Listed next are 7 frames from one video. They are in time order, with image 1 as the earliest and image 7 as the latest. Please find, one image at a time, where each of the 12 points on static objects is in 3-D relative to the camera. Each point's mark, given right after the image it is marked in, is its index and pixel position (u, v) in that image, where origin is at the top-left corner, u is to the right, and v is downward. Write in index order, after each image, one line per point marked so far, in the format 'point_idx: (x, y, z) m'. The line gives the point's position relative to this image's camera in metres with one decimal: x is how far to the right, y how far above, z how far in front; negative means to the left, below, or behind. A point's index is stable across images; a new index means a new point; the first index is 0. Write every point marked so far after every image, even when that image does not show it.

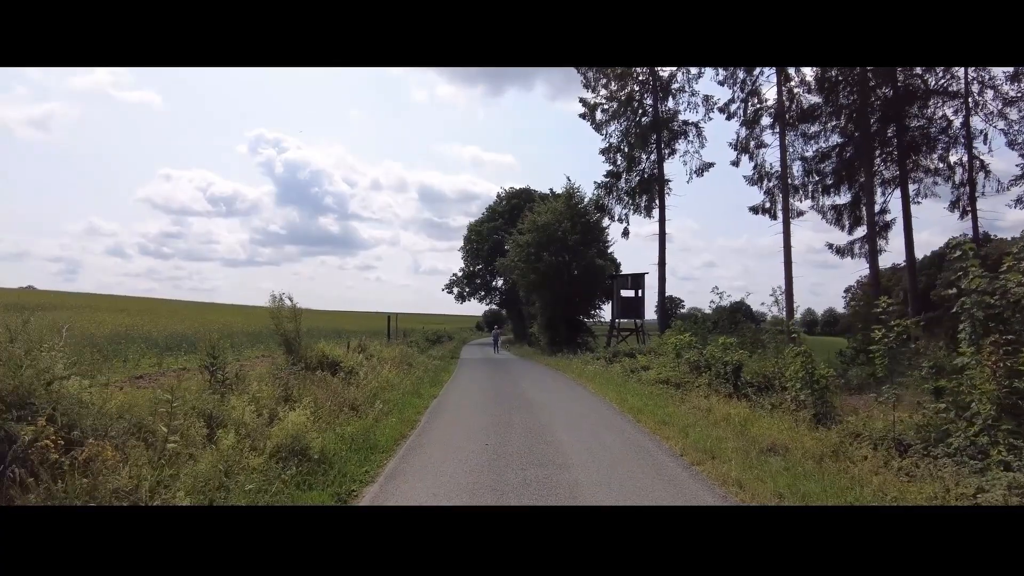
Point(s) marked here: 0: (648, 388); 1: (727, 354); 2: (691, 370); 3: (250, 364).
0: (+3.5, -2.6, +17.6) m
1: (+5.9, -1.9, +18.9) m
2: (+4.9, -2.3, +18.8) m
3: (-5.7, -1.7, +14.7) m
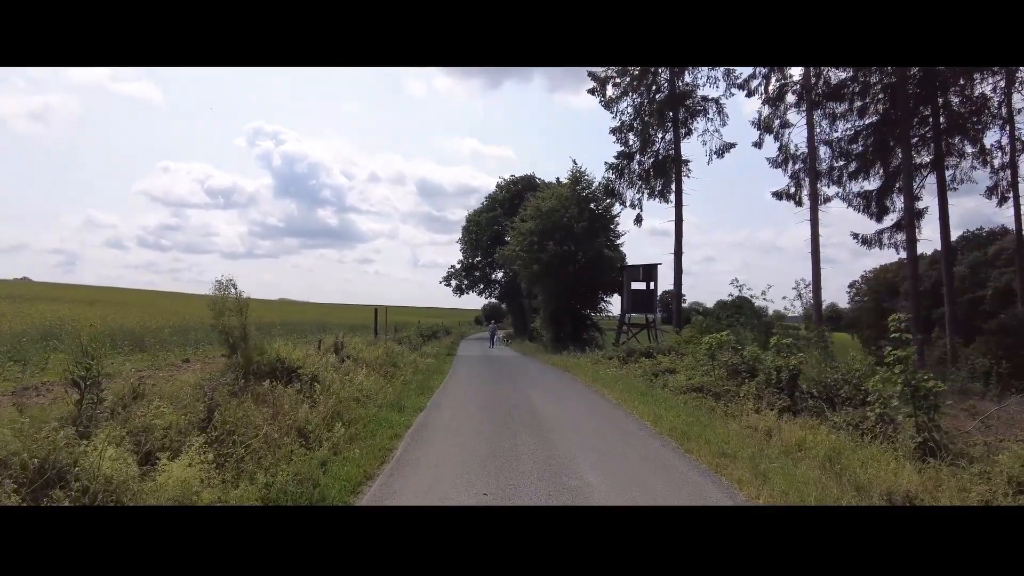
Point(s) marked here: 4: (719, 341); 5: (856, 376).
0: (+3.5, -2.4, +14.5) m
1: (+6.0, -1.7, +15.9) m
2: (+5.0, -2.1, +15.8) m
3: (-5.6, -1.4, +11.6) m
4: (+5.4, -1.3, +17.5) m
5: (+6.7, -1.8, +13.4) m
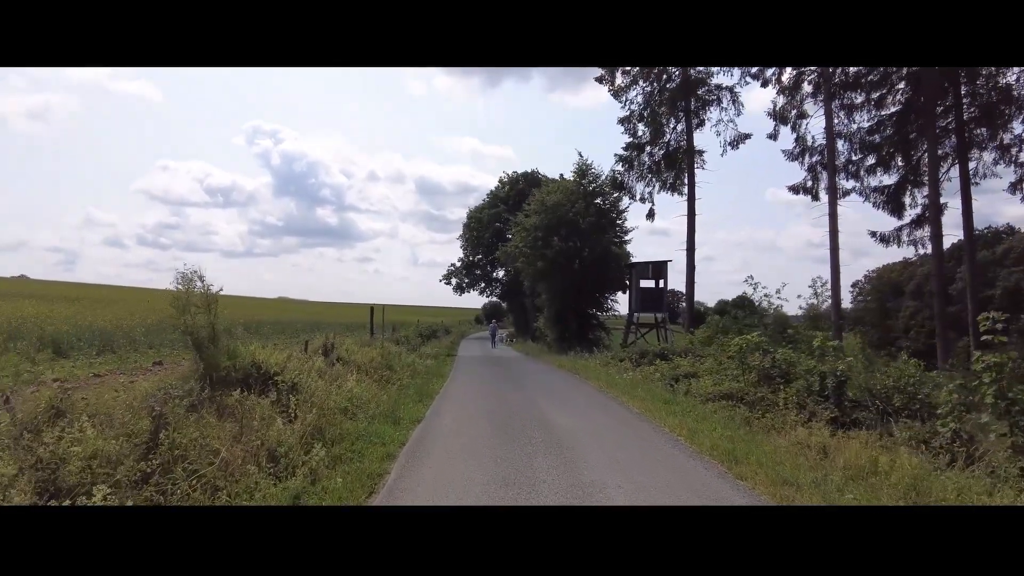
0: (+3.7, -2.3, +13.0) m
1: (+6.2, -1.6, +14.3) m
2: (+5.2, -2.0, +14.2) m
3: (-5.4, -1.3, +10.0) m
4: (+5.6, -1.2, +15.9) m
5: (+6.8, -1.7, +11.9) m
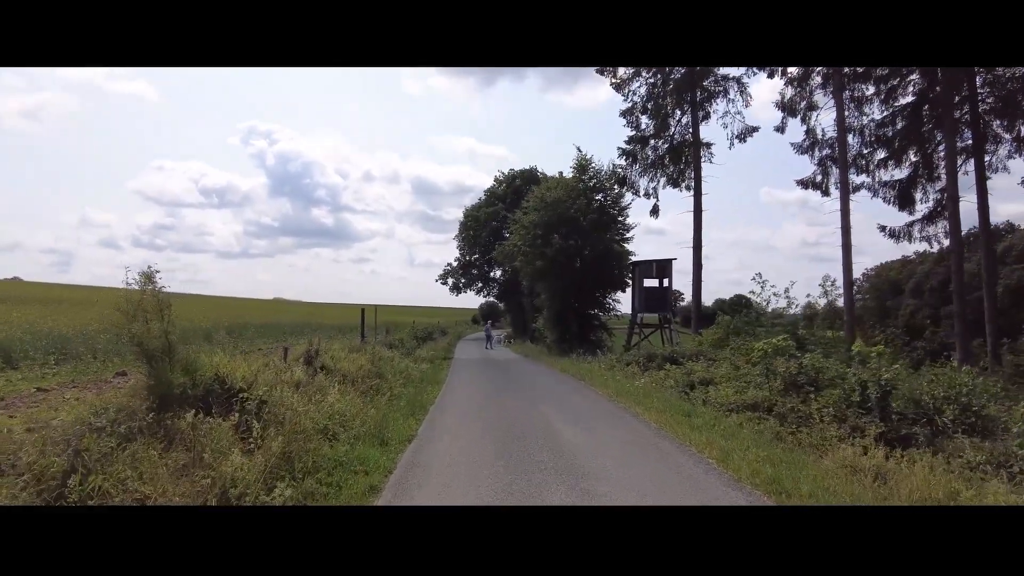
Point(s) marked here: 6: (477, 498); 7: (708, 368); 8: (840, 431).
0: (+3.8, -2.3, +11.7) m
1: (+6.2, -1.6, +13.0) m
2: (+5.2, -2.0, +12.9) m
3: (-5.4, -1.4, +8.7) m
4: (+5.6, -1.2, +14.6) m
5: (+6.9, -1.7, +10.6) m
6: (-0.4, -2.3, +7.6) m
7: (+5.0, -2.0, +17.6) m
8: (+4.9, -2.1, +10.2) m
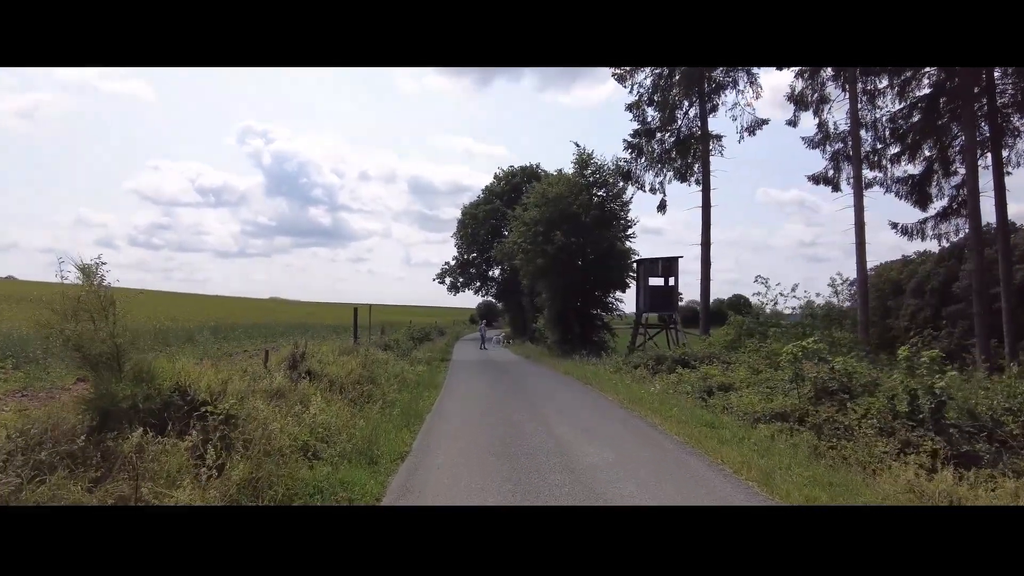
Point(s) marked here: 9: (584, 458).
0: (+3.9, -2.2, +10.5) m
1: (+6.3, -1.6, +11.9) m
2: (+5.3, -2.0, +11.8) m
3: (-5.3, -1.3, +7.5) m
4: (+5.7, -1.1, +13.5) m
5: (+7.0, -1.6, +9.5) m
6: (-0.3, -2.2, +6.4) m
7: (+5.1, -2.0, +16.4) m
8: (+5.0, -2.1, +9.0) m
9: (+1.0, -2.4, +9.6) m
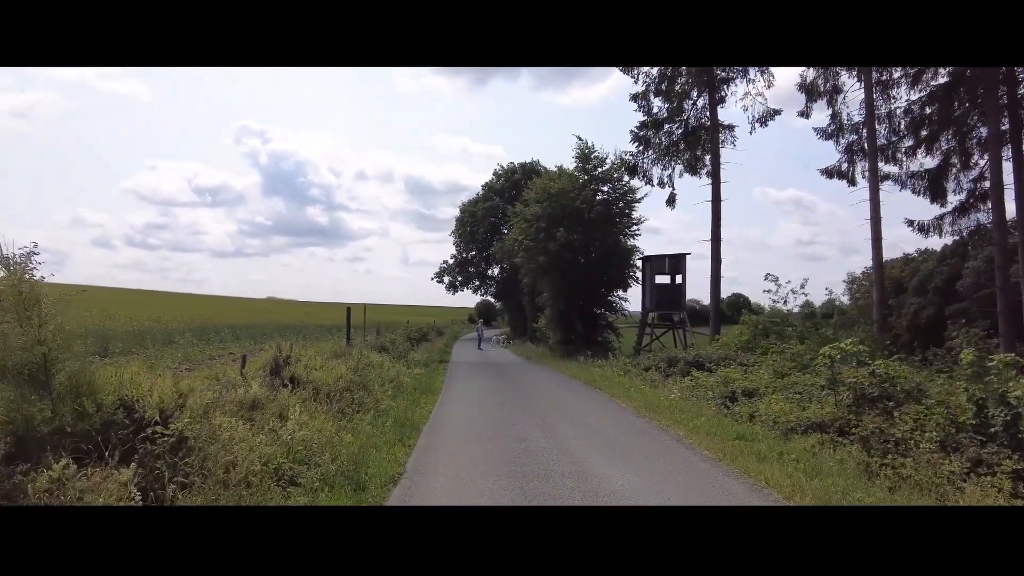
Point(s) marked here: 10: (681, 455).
0: (+4.0, -2.2, +9.3) m
1: (+6.4, -1.5, +10.7) m
2: (+5.4, -1.9, +10.6) m
3: (-5.2, -1.3, +6.3) m
4: (+5.8, -1.1, +12.3) m
5: (+7.1, -1.6, +8.3) m
6: (-0.1, -2.2, +5.2) m
7: (+5.2, -1.9, +15.2) m
8: (+5.1, -2.0, +7.8) m
9: (+1.1, -2.3, +8.3) m
10: (+2.3, -2.3, +9.3) m
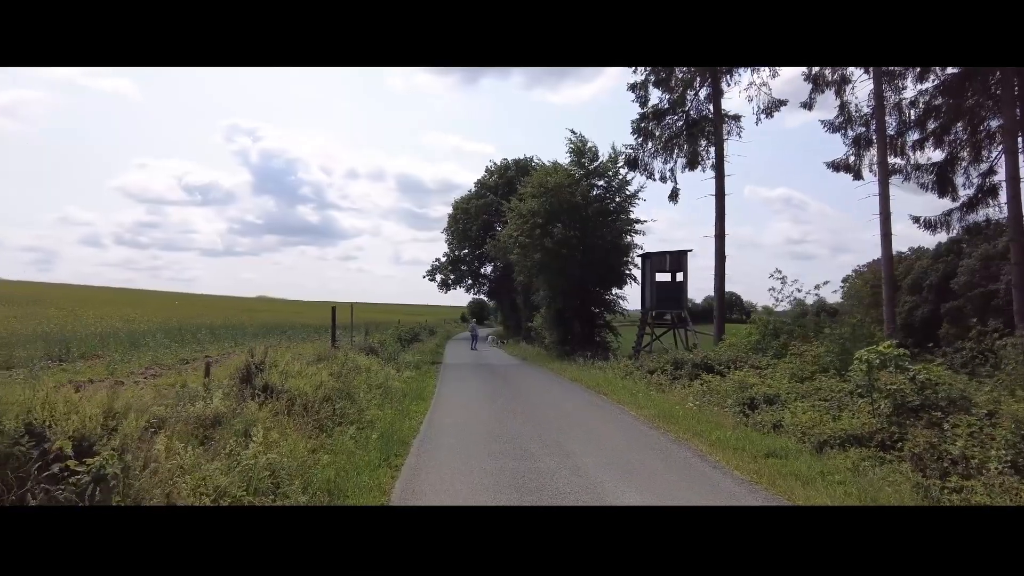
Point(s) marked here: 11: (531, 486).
0: (+4.0, -2.1, +8.2) m
1: (+6.4, -1.4, +9.6) m
2: (+5.4, -1.8, +9.5) m
3: (-5.1, -1.2, +5.0) m
4: (+5.8, -1.0, +11.2) m
5: (+7.1, -1.5, +7.2) m
6: (-0.1, -2.1, +4.0) m
7: (+5.1, -1.9, +14.1) m
8: (+5.1, -2.0, +6.7) m
9: (+1.1, -2.3, +7.2) m
10: (+2.3, -2.2, +8.1) m
11: (+0.2, -2.3, +8.1) m
